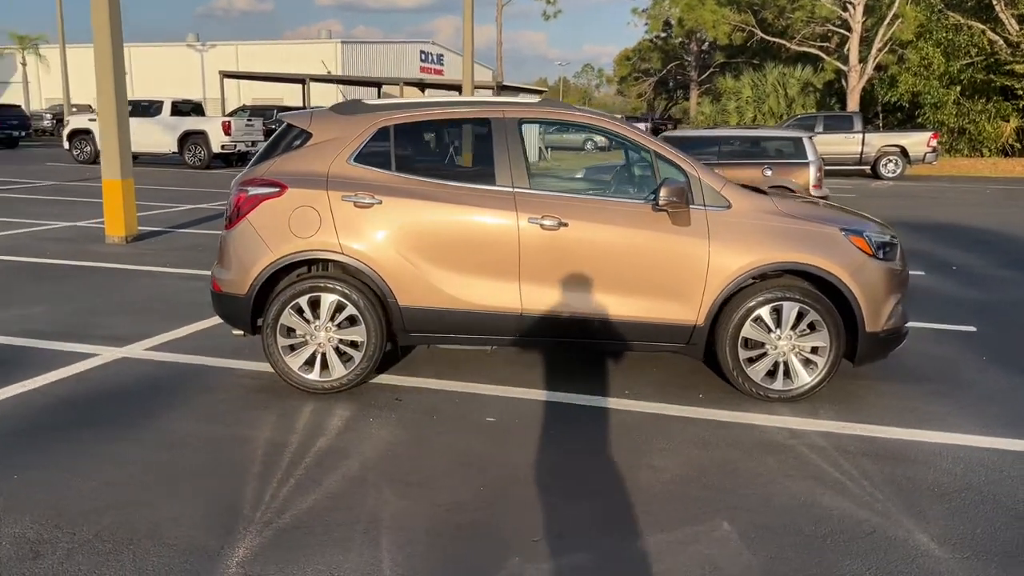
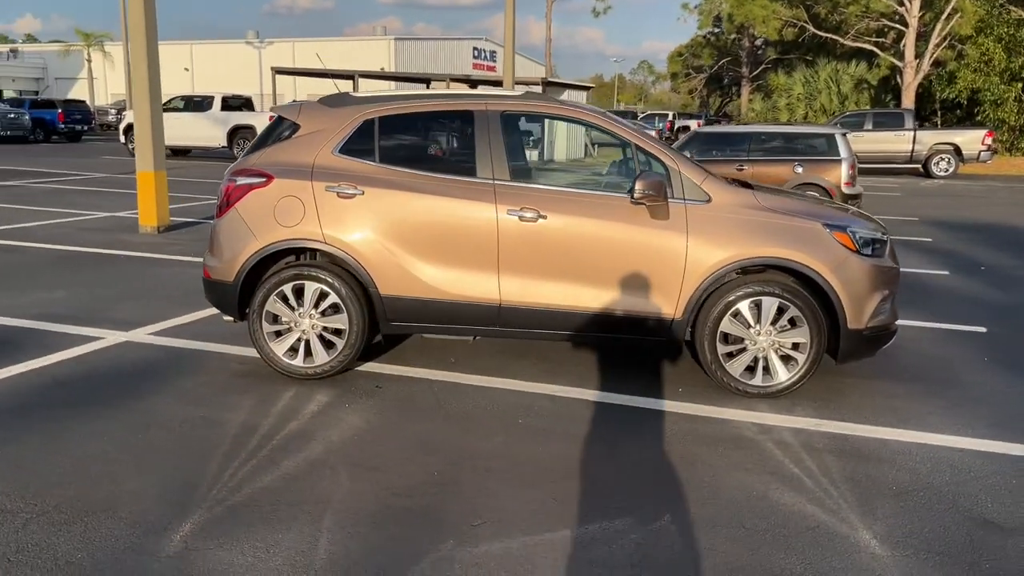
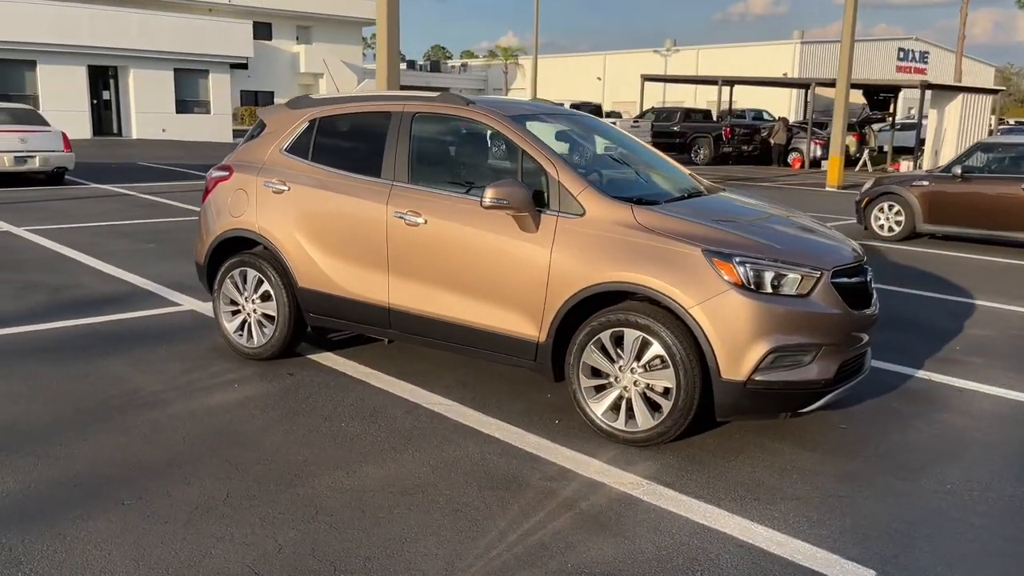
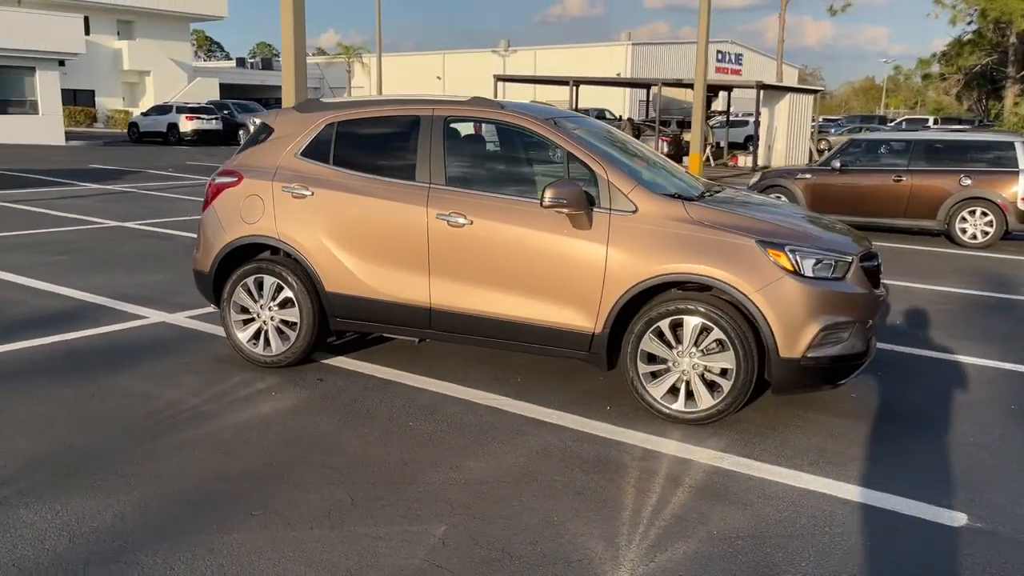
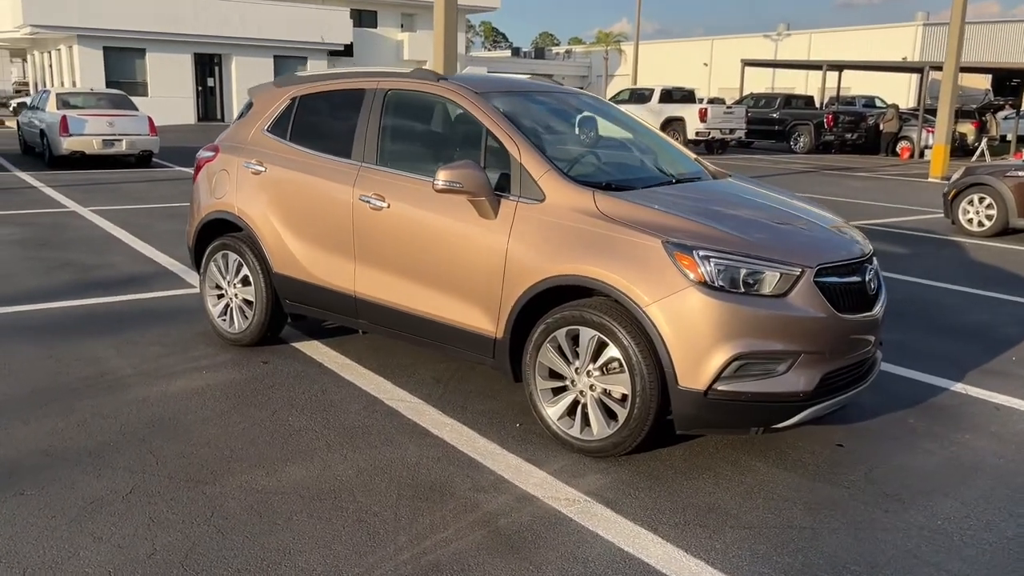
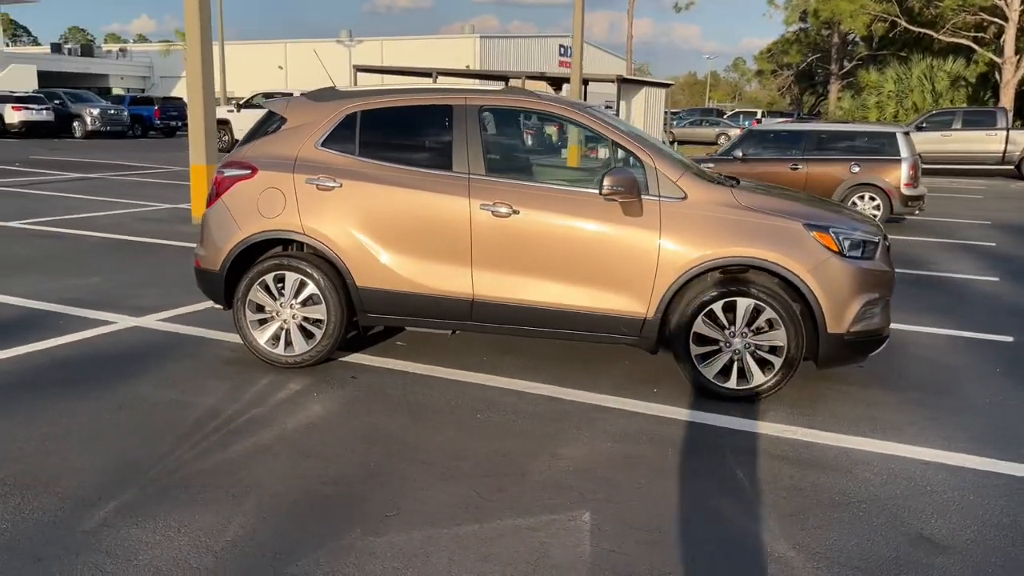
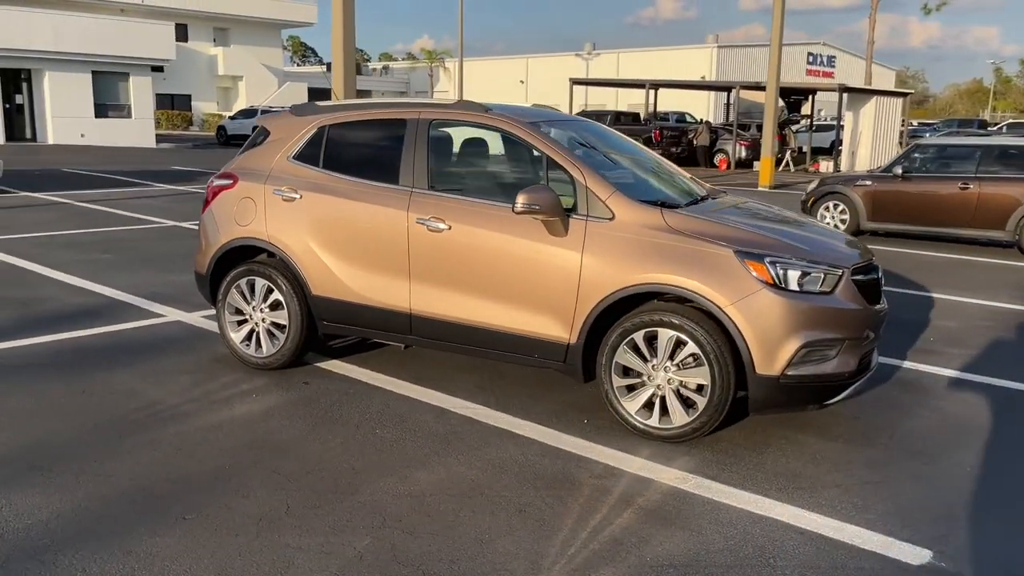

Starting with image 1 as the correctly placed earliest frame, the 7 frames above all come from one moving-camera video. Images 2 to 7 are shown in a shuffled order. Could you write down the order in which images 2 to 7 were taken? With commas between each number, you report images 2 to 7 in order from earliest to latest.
2, 6, 4, 7, 3, 5
